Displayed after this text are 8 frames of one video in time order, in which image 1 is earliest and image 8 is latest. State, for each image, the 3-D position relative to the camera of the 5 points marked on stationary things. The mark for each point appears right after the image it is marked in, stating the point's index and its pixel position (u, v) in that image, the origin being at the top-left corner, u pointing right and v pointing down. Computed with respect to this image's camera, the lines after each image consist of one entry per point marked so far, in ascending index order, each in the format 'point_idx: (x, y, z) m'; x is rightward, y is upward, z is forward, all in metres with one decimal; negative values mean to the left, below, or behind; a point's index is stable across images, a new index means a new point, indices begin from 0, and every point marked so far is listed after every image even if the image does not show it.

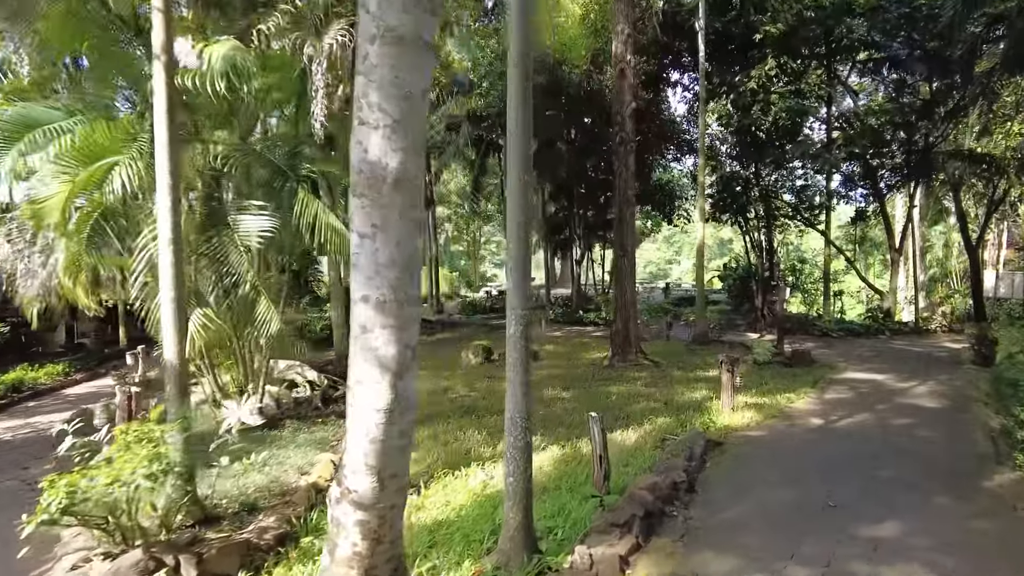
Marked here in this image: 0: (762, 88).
0: (+5.4, +4.4, +14.4) m
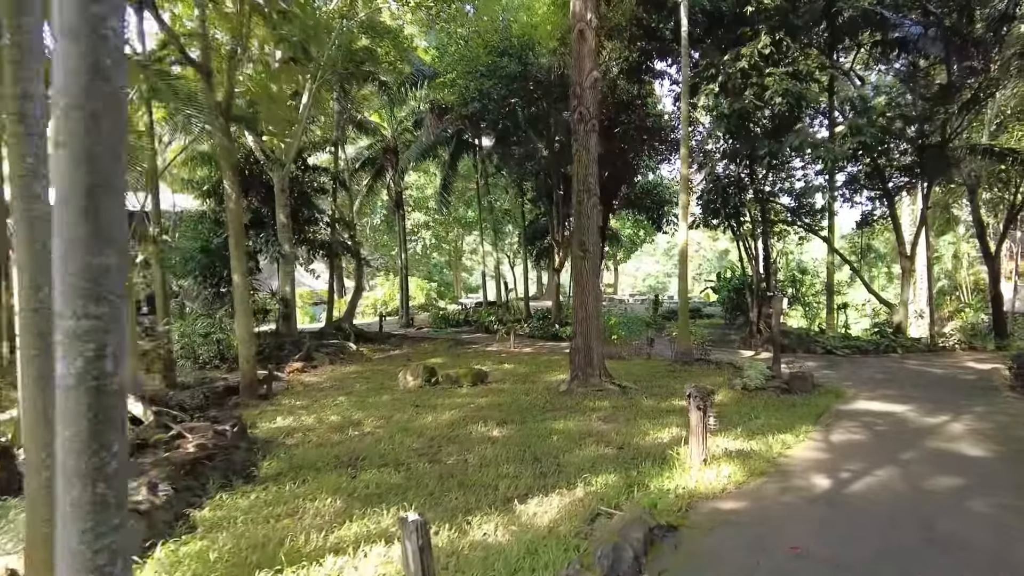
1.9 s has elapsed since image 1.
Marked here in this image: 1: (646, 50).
0: (+4.6, +4.2, +12.6) m
1: (+3.1, +5.5, +15.3) m
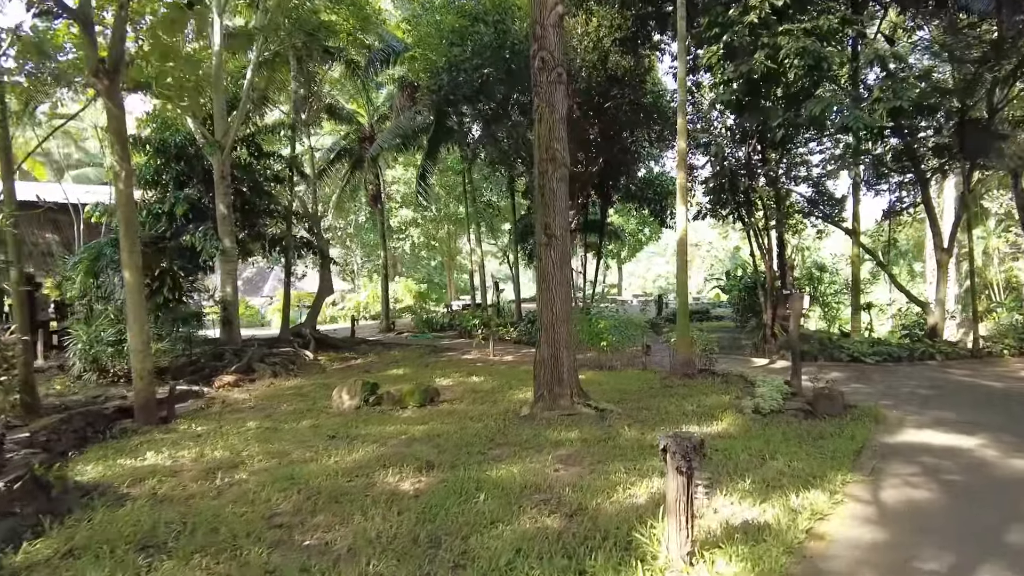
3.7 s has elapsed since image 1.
0: (+4.1, +4.3, +10.8) m
1: (+2.6, +5.5, +13.4) m
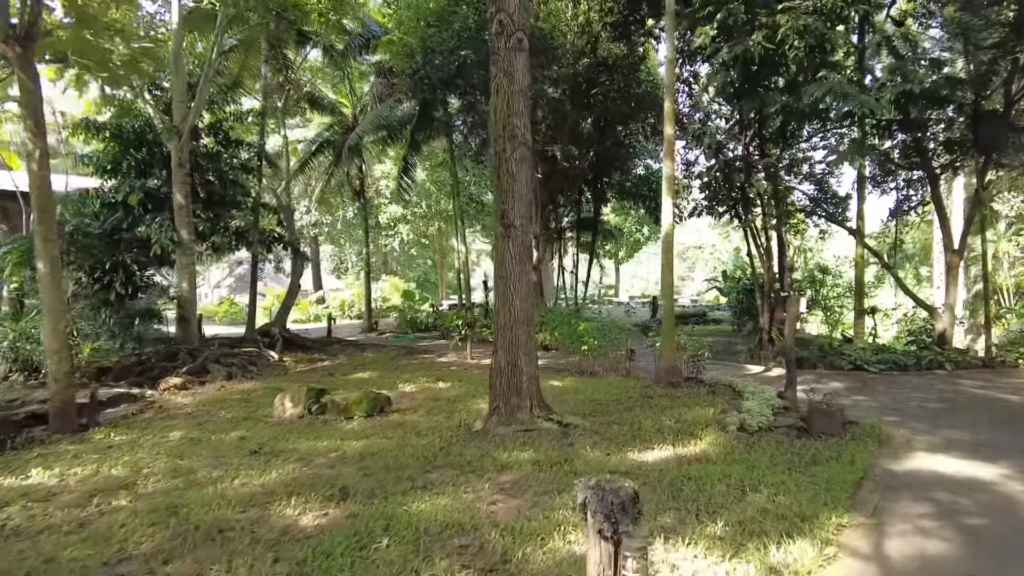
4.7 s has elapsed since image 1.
0: (+3.8, +4.2, +9.9) m
1: (+2.3, +5.5, +12.6) m
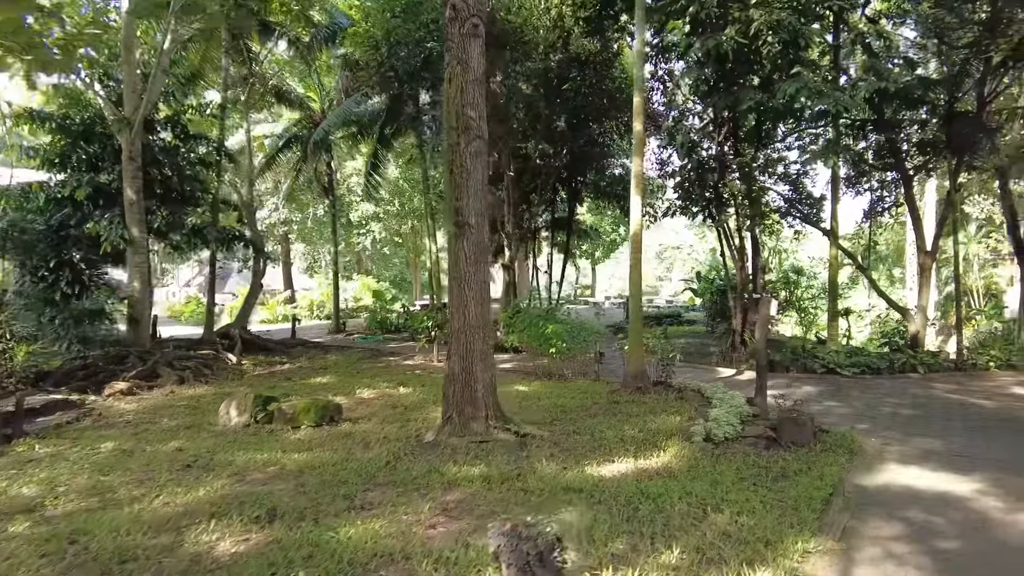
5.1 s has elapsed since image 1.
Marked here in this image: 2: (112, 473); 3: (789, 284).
0: (+3.3, +4.2, +9.7) m
1: (+1.7, +5.5, +12.3) m
2: (-3.1, -1.4, +5.1) m
3: (+6.3, +0.1, +15.0) m
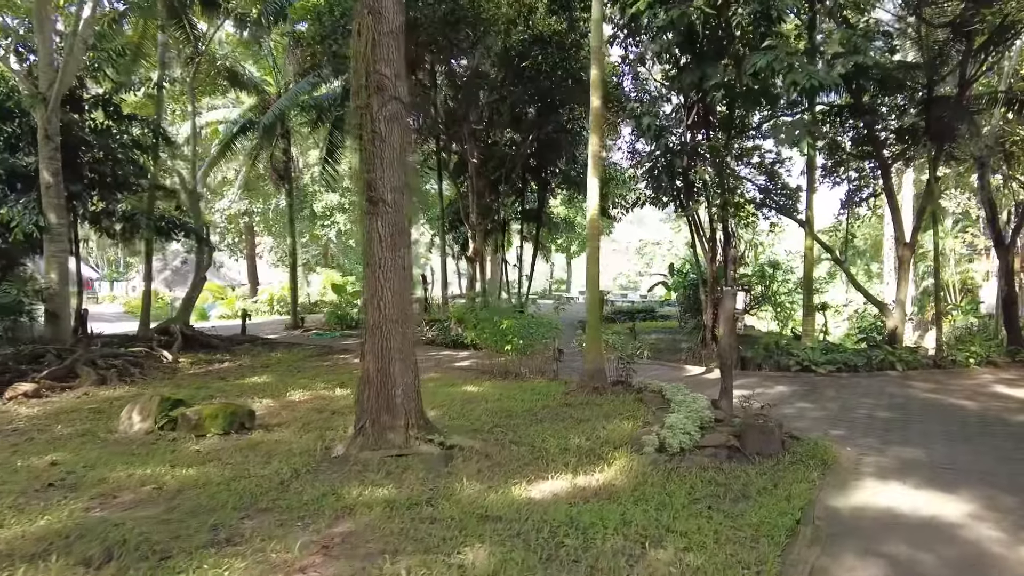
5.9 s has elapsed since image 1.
0: (+2.6, +4.3, +9.0) m
1: (+1.0, +5.6, +11.5) m
2: (-3.6, -1.3, +4.3) m
3: (+5.5, +0.2, +14.4) m
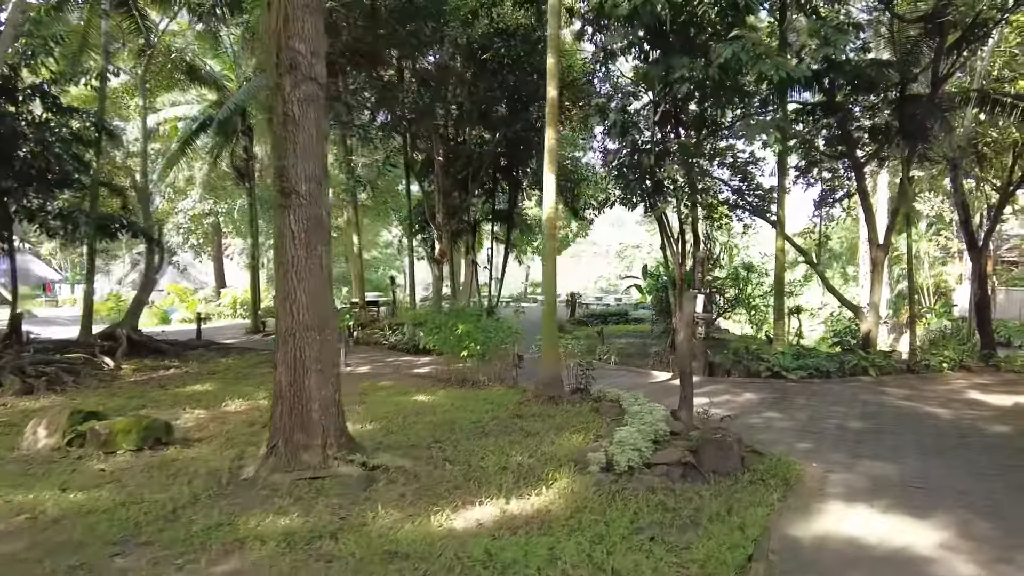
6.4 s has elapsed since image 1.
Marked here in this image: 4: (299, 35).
0: (+2.1, +4.3, +8.6) m
1: (+0.4, +5.6, +11.1) m
2: (-4.1, -1.4, +3.8) m
3: (+4.8, +0.2, +14.1) m
4: (-1.3, +1.6, +4.1) m
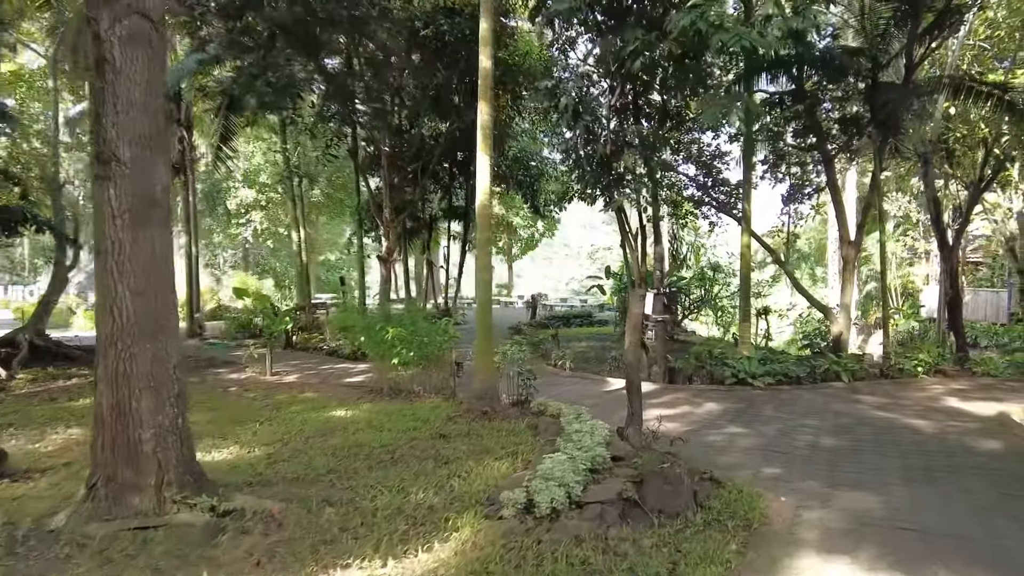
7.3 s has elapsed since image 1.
0: (+1.4, +4.3, +7.8) m
1: (-0.4, +5.6, +10.3) m
2: (-4.6, -1.3, +2.7) m
3: (+3.9, +0.2, +13.4) m
4: (-1.8, +1.6, +3.1) m
